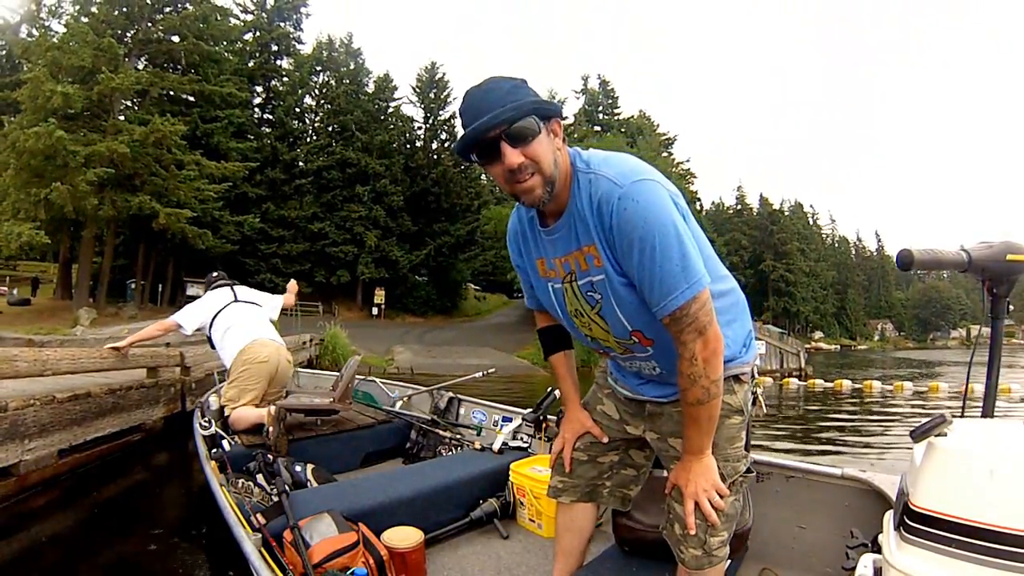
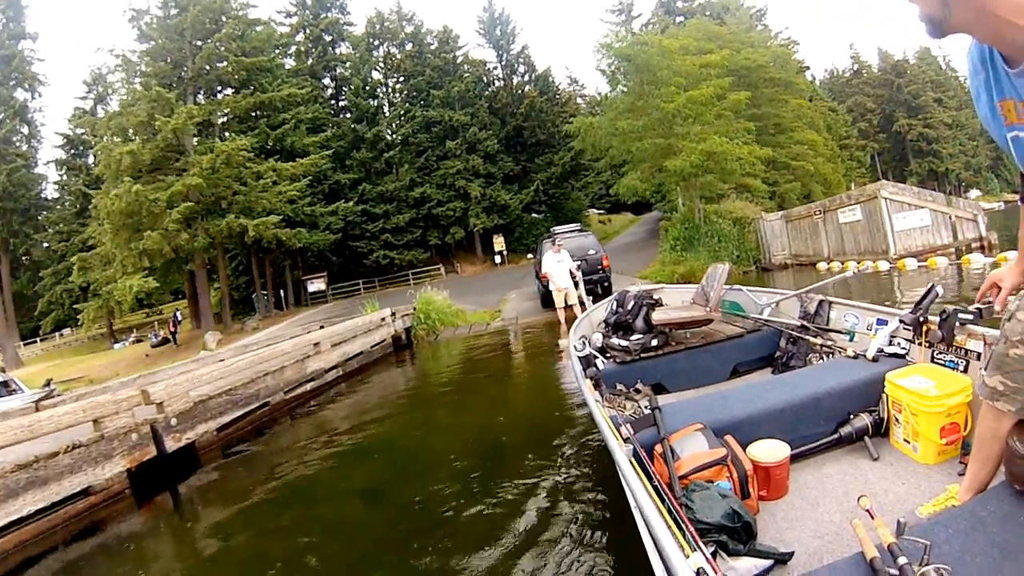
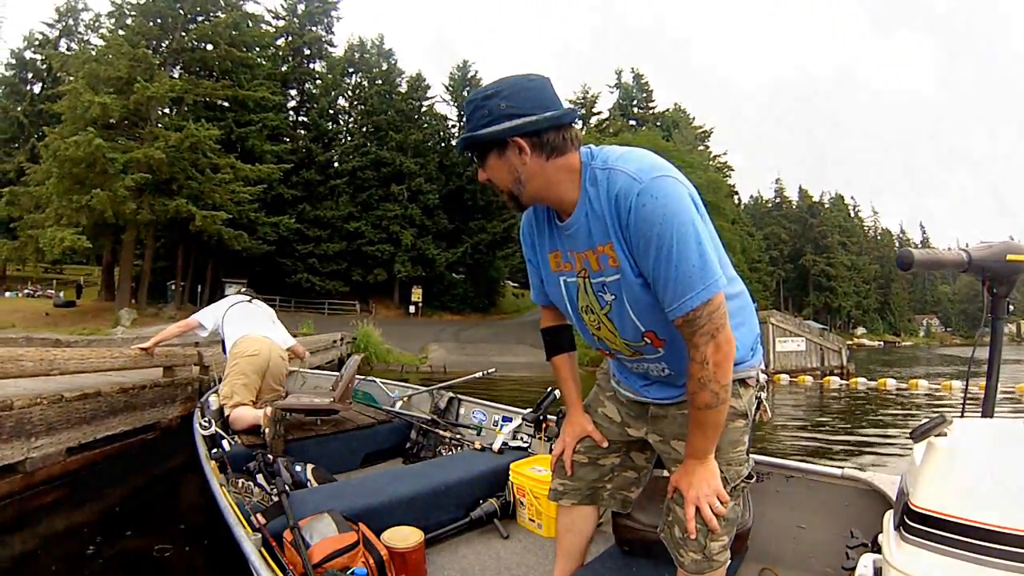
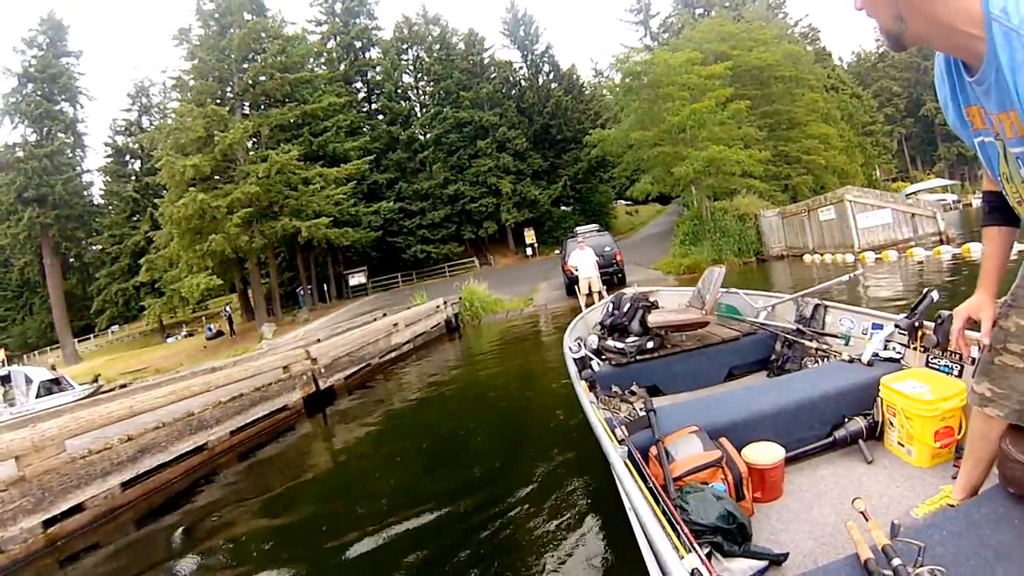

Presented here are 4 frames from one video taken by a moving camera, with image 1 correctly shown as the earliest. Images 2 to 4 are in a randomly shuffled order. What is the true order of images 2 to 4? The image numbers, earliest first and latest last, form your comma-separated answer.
3, 4, 2
